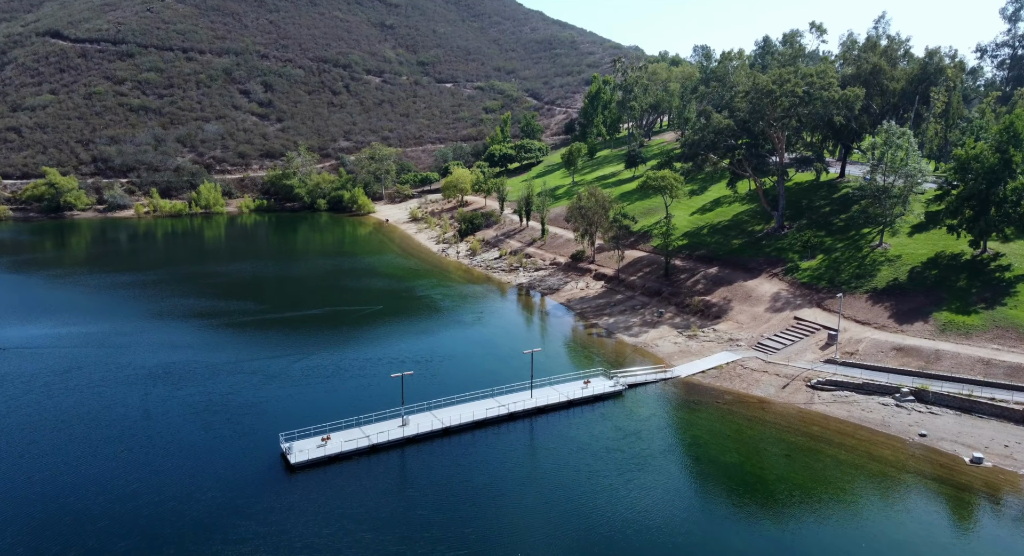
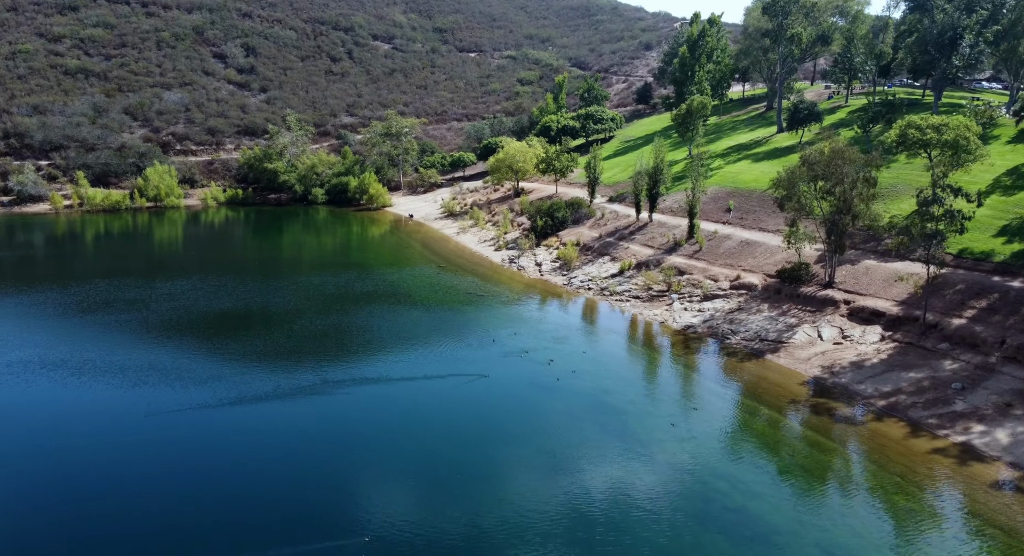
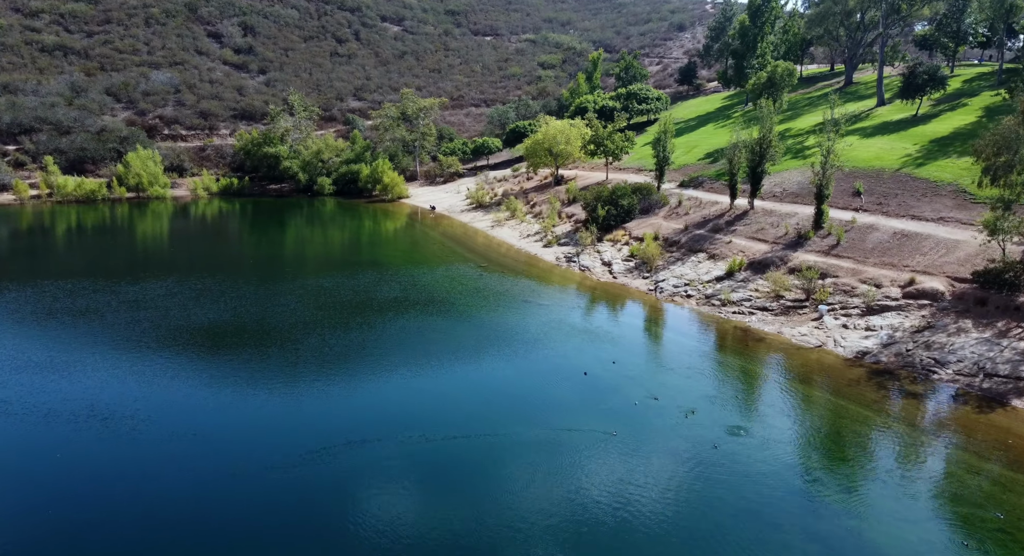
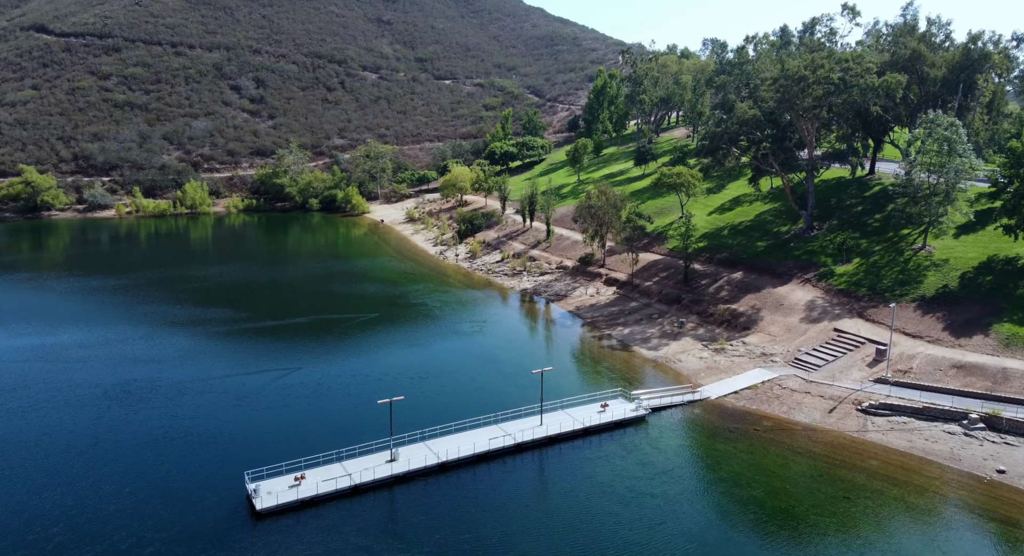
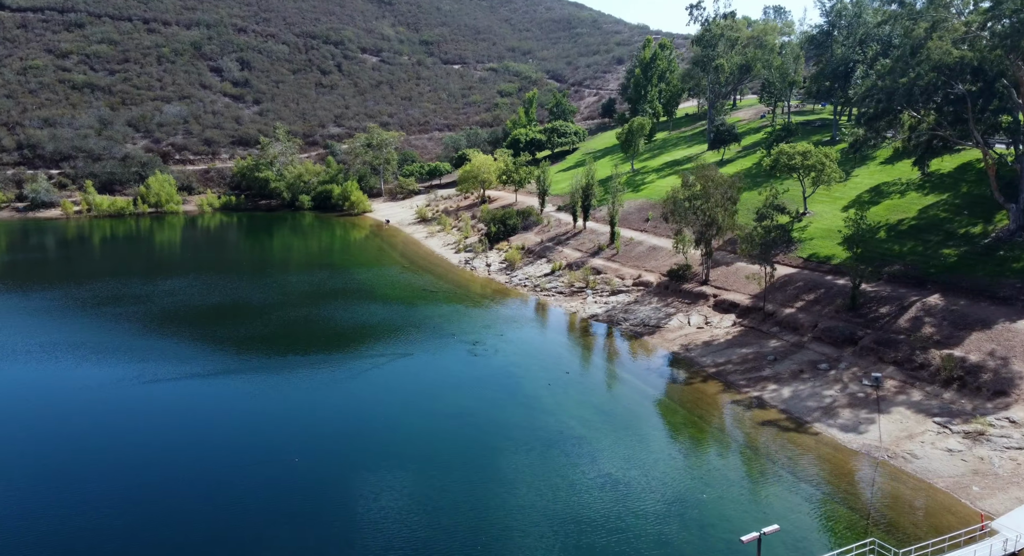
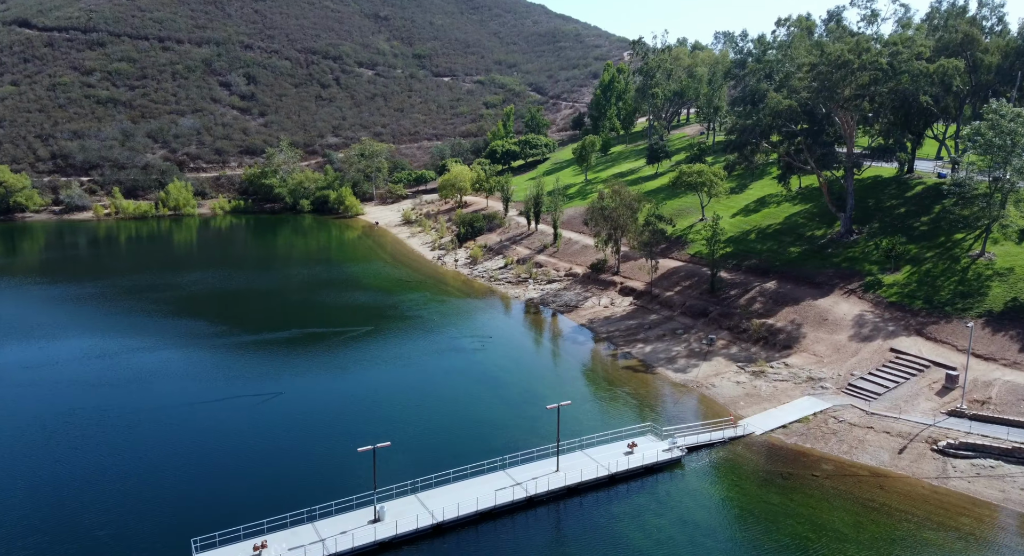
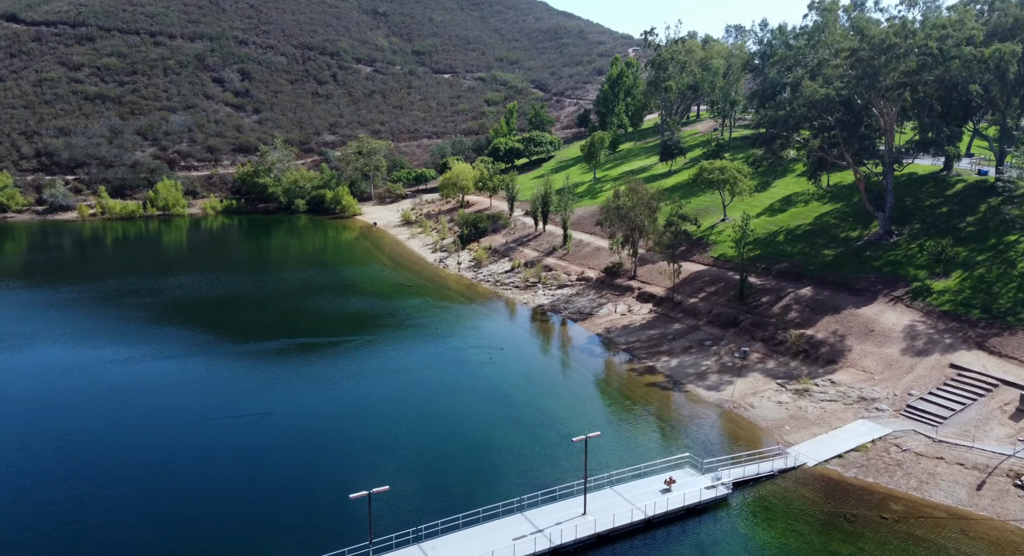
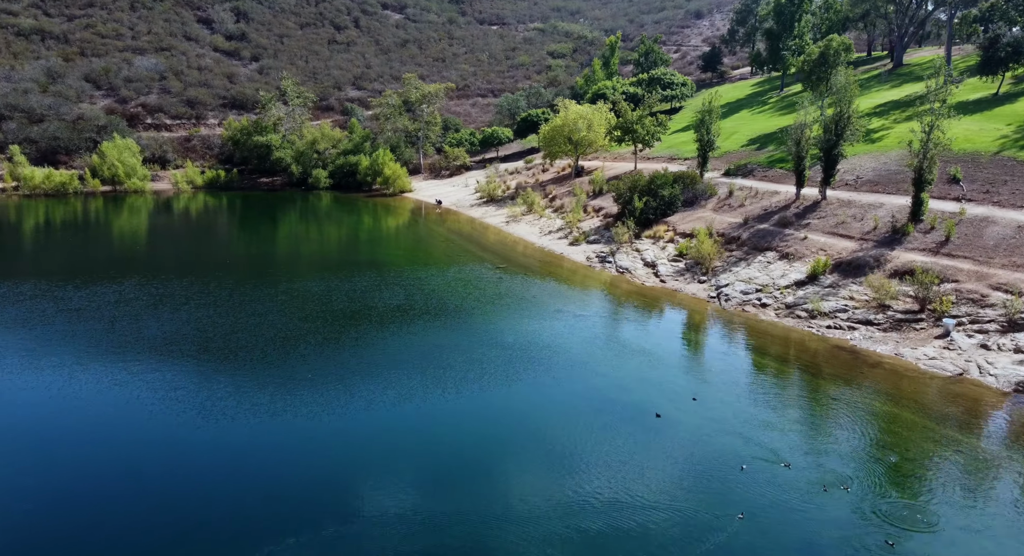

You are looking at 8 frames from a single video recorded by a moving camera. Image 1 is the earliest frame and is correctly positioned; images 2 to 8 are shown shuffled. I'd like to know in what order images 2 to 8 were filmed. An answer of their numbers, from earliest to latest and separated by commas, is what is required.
4, 6, 7, 5, 2, 3, 8
